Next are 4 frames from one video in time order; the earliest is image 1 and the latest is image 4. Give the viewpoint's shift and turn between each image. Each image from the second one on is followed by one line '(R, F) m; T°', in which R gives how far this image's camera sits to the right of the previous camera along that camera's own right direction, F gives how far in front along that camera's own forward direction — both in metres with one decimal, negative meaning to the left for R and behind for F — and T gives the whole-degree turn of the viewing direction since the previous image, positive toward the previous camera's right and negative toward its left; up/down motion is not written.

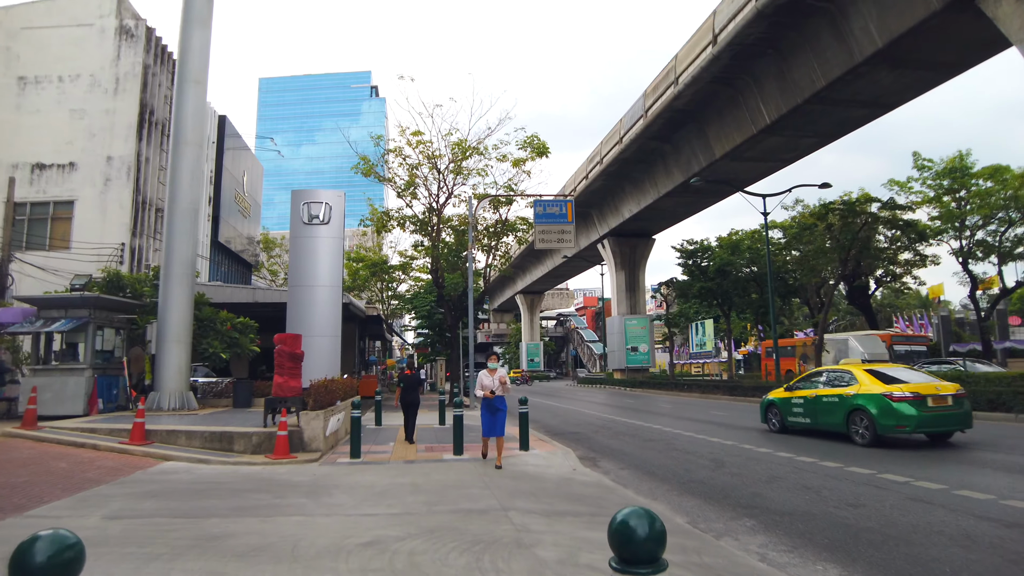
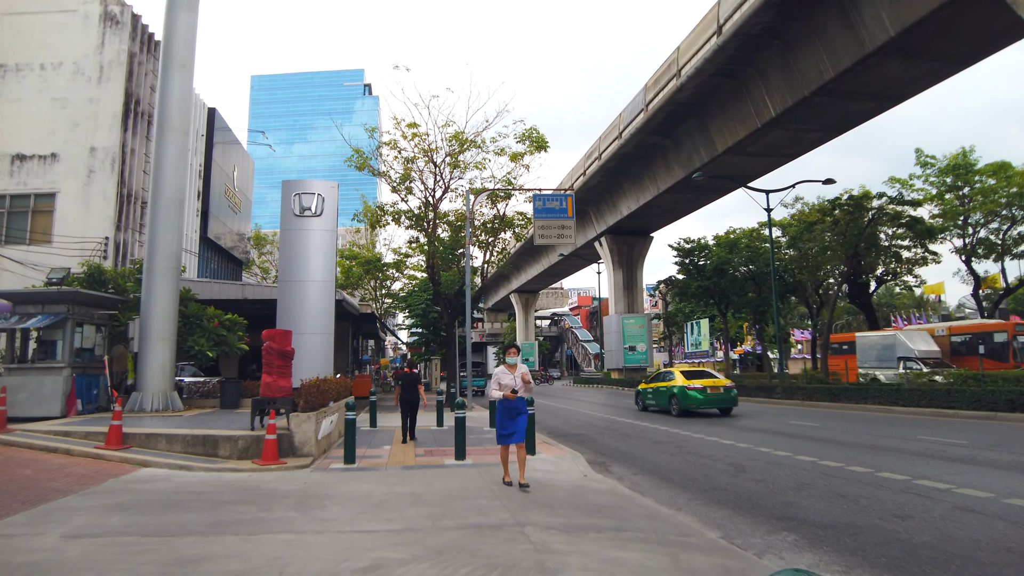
(-0.2, +0.7) m; +1°
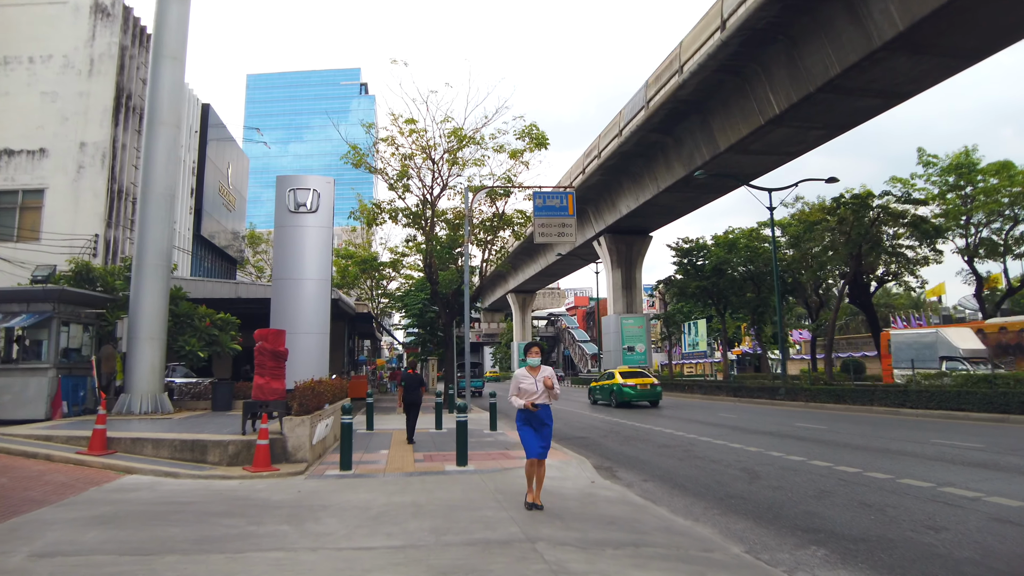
(-0.1, +0.4) m; 0°
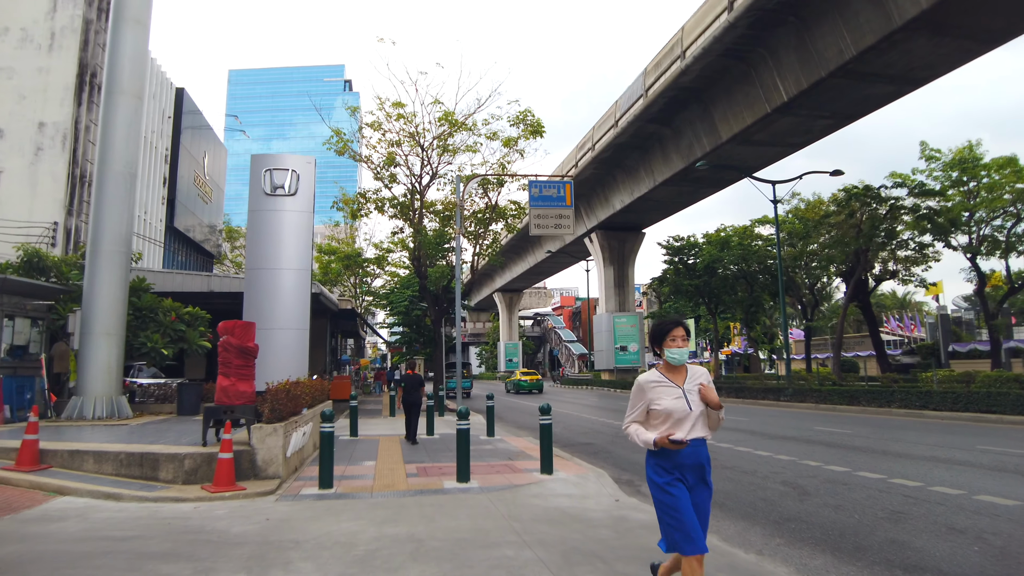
(-0.3, +1.3) m; +1°
